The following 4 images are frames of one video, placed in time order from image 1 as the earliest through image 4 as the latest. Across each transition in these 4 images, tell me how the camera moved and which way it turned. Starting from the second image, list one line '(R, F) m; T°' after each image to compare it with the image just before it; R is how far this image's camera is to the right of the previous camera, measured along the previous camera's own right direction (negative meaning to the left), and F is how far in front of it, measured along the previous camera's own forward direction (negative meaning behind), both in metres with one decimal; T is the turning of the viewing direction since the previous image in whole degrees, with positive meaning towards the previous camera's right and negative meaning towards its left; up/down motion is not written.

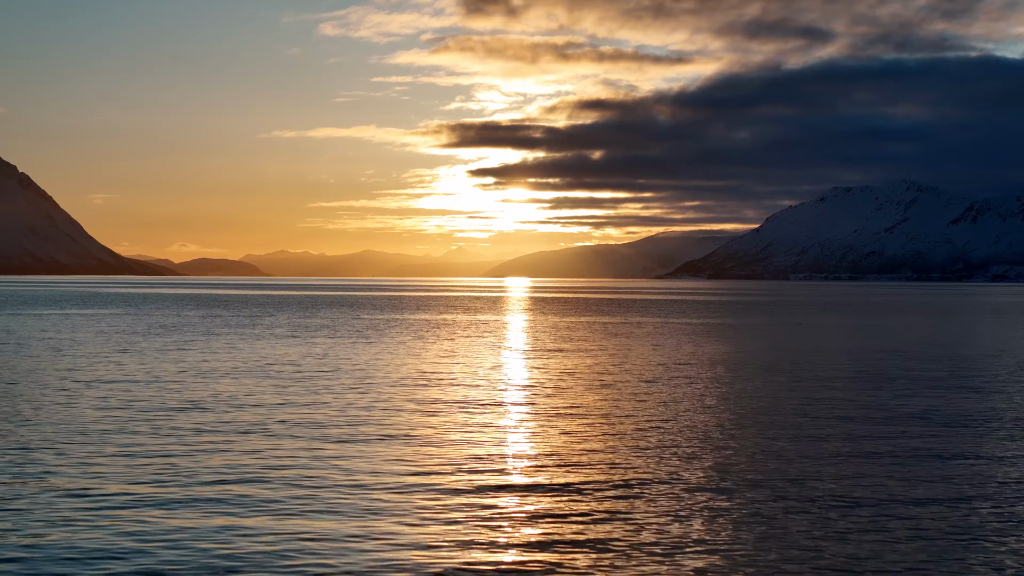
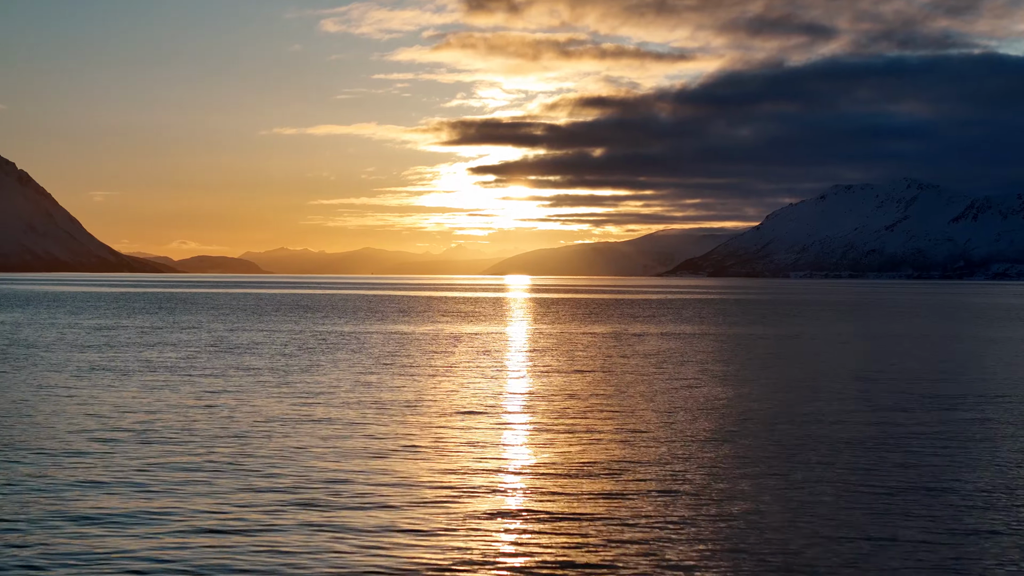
(+1.3, +8.9) m; 0°
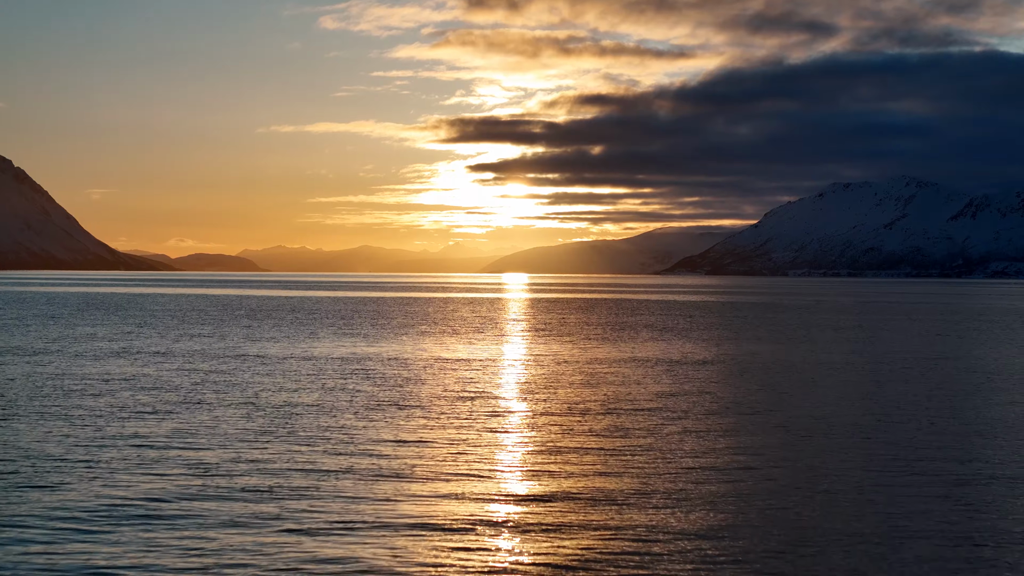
(+1.3, +10.2) m; 0°
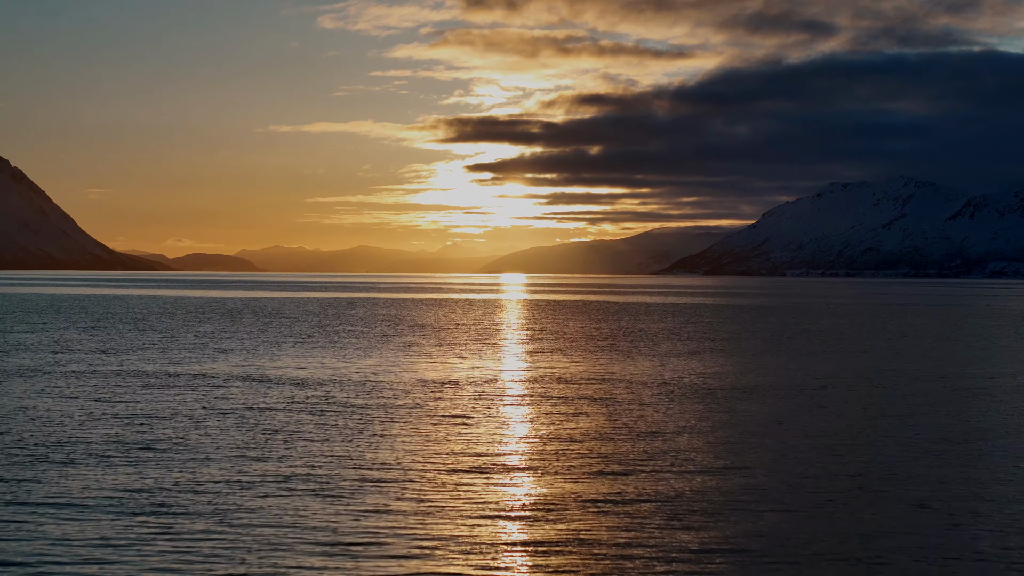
(+0.2, +6.7) m; 0°
